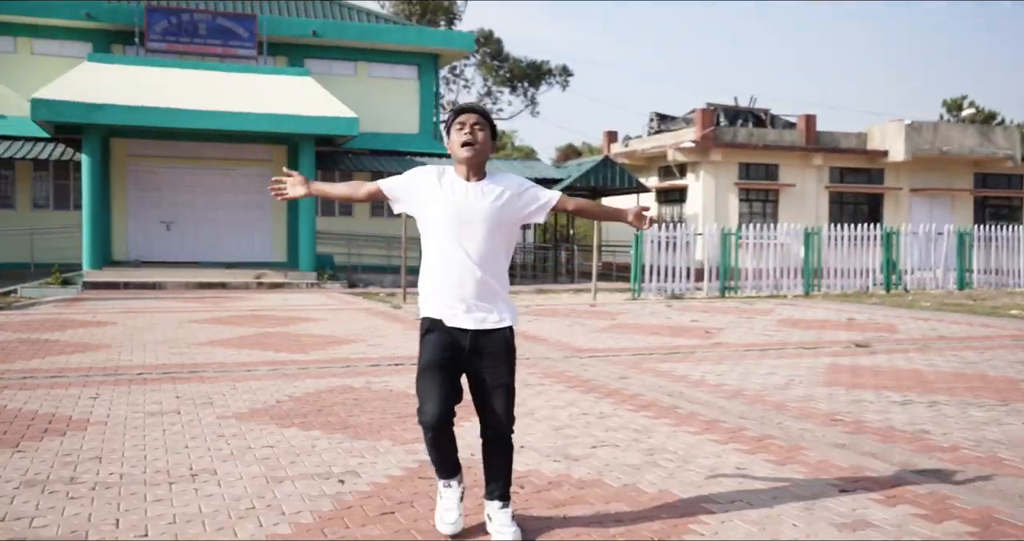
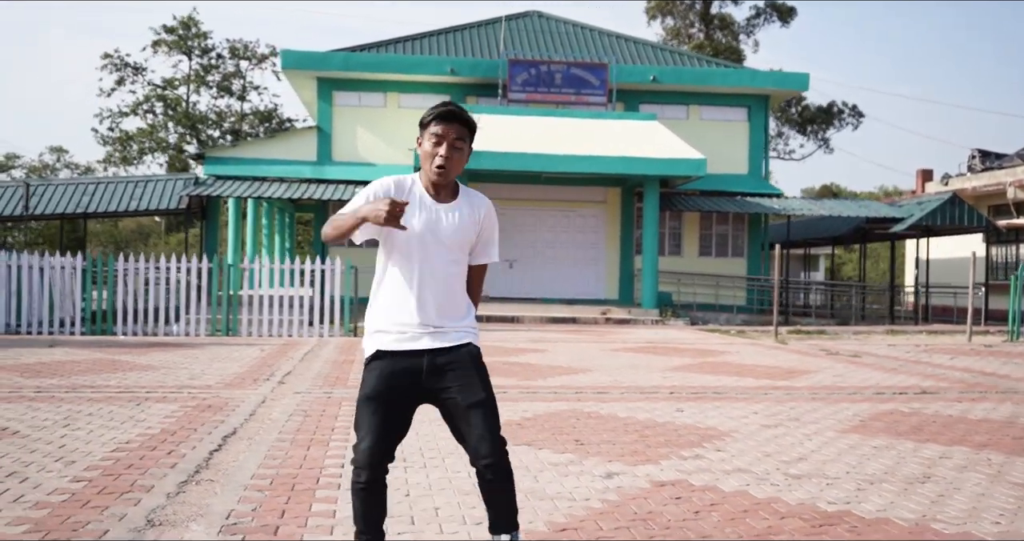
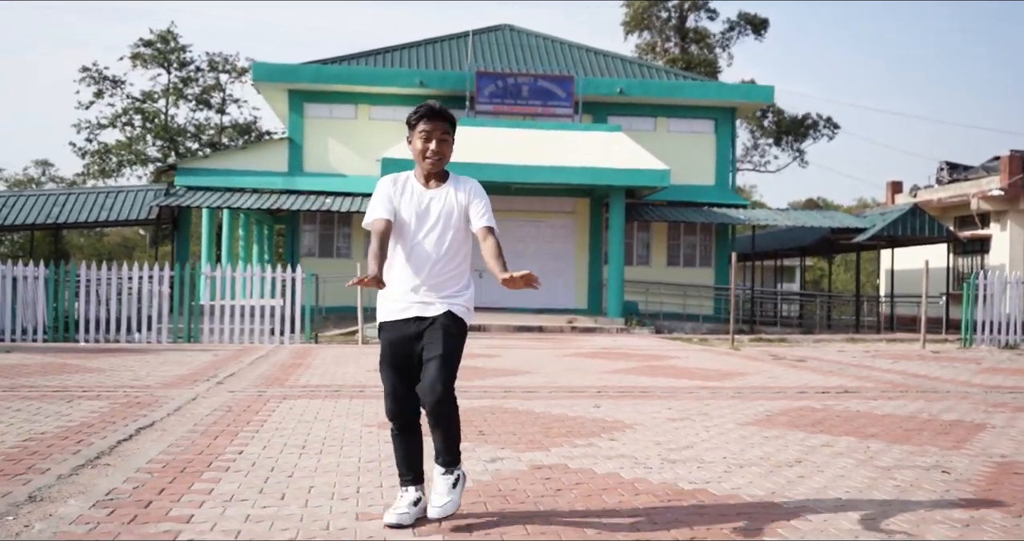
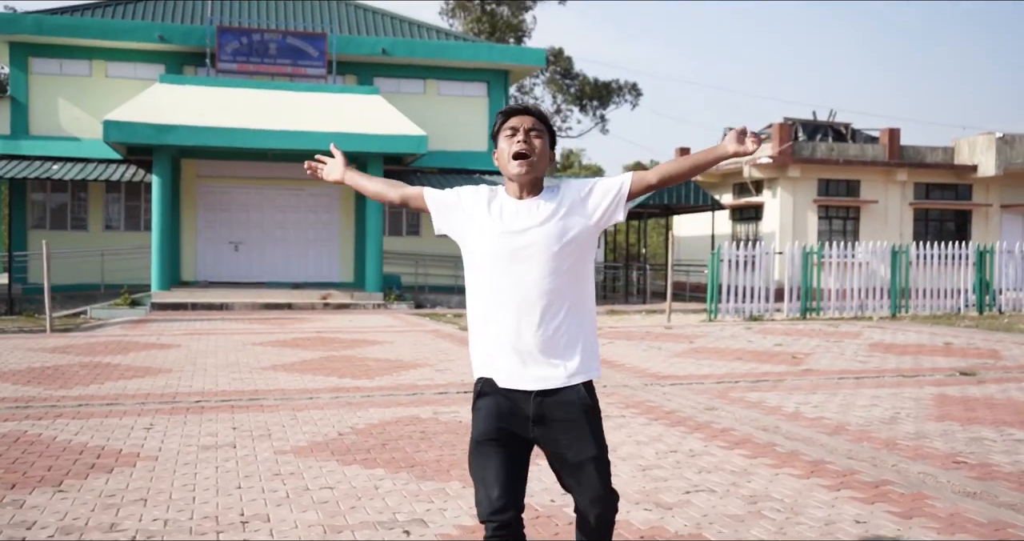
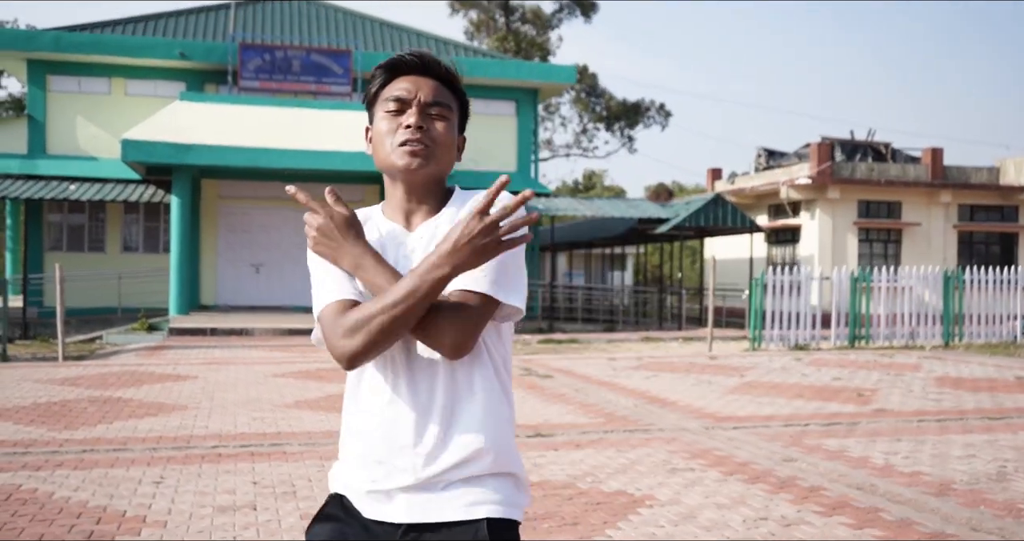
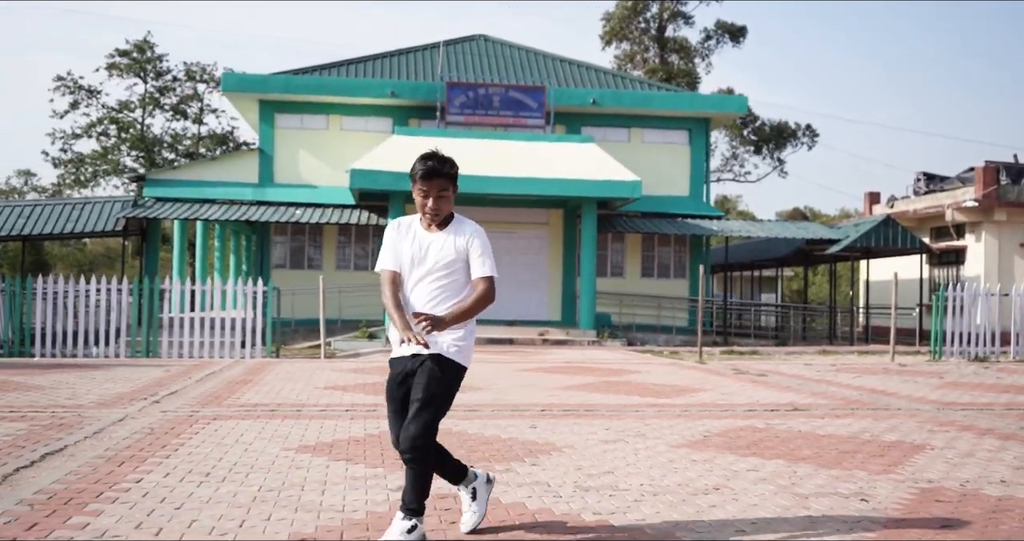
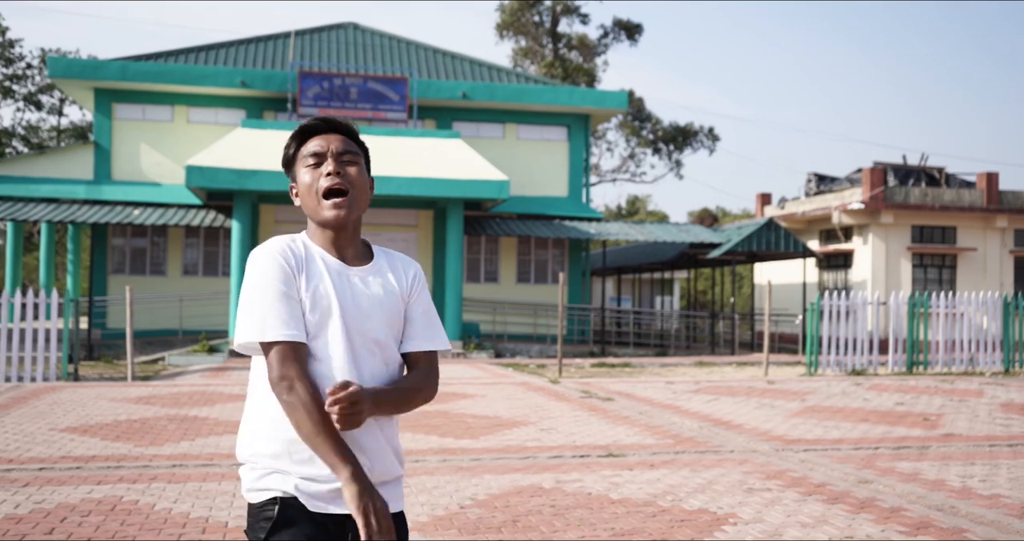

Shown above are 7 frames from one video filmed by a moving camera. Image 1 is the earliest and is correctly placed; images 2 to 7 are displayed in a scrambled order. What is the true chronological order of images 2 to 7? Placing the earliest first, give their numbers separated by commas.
4, 5, 7, 6, 3, 2
